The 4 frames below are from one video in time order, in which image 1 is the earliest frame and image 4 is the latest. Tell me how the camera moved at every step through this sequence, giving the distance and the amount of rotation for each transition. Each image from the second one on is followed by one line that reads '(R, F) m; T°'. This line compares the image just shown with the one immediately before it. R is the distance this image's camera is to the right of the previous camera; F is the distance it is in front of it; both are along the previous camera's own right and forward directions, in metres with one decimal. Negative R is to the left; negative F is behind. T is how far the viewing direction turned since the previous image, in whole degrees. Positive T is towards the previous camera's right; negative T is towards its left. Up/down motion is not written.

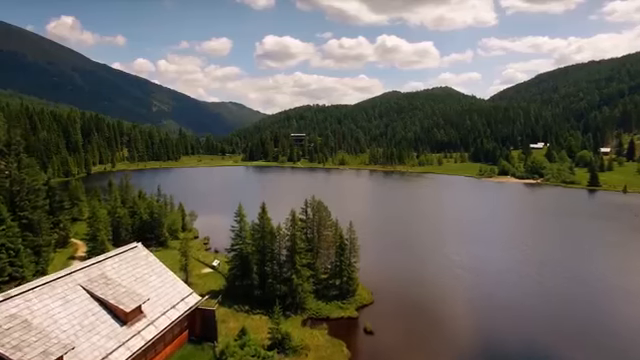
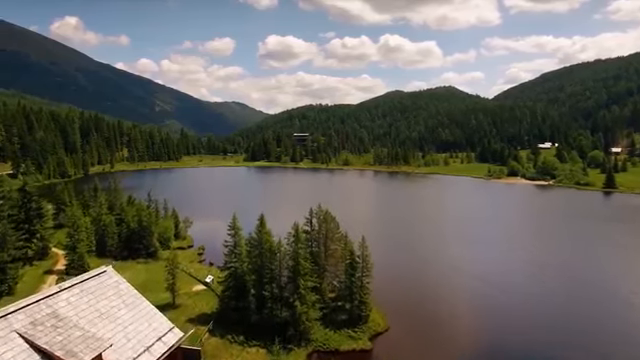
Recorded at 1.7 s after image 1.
(-0.2, +3.7) m; 0°
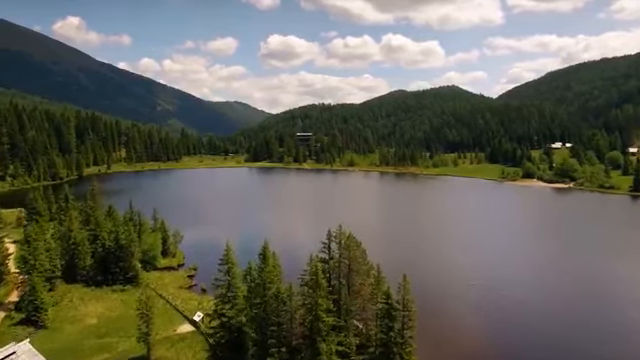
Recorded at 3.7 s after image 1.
(-0.7, +6.1) m; 0°
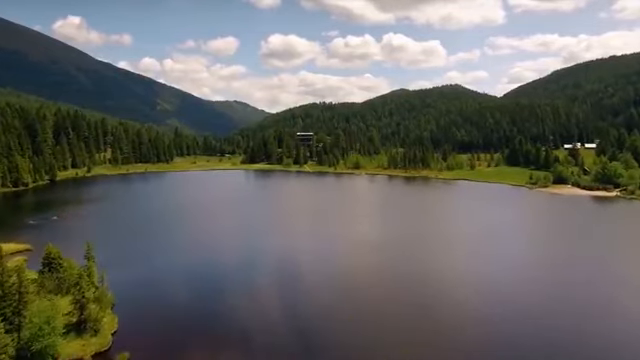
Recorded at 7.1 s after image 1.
(-0.6, +14.4) m; 0°
